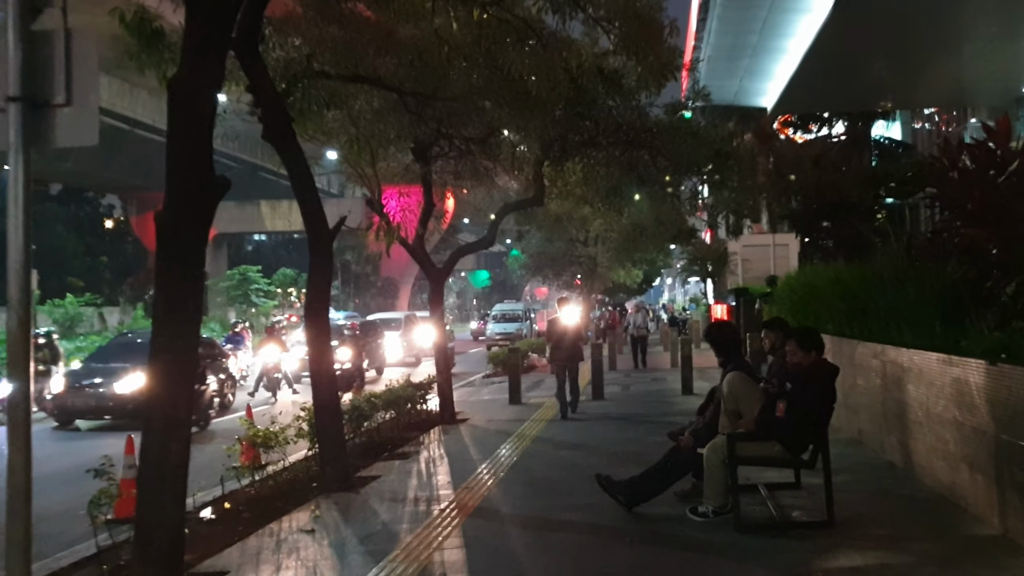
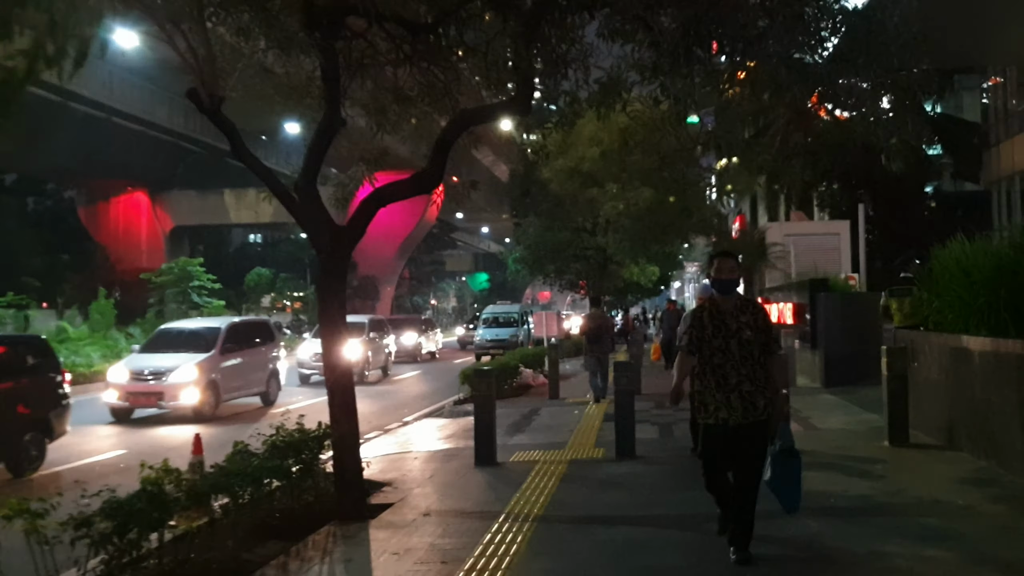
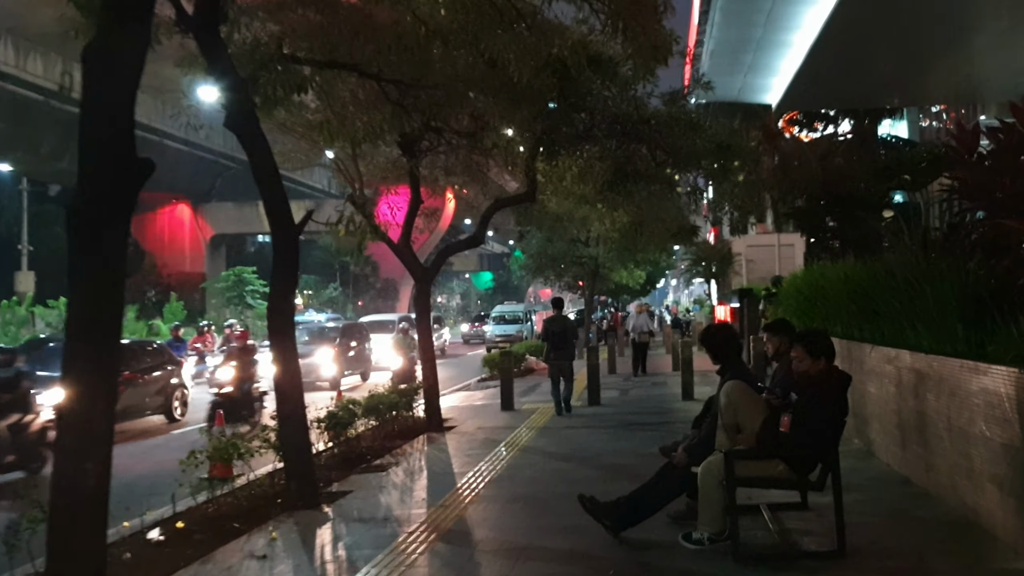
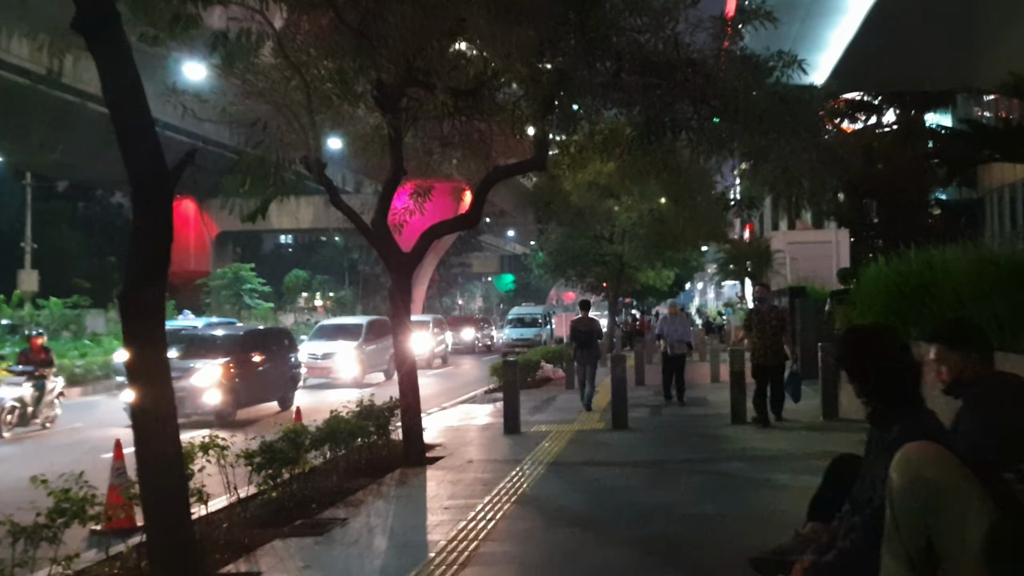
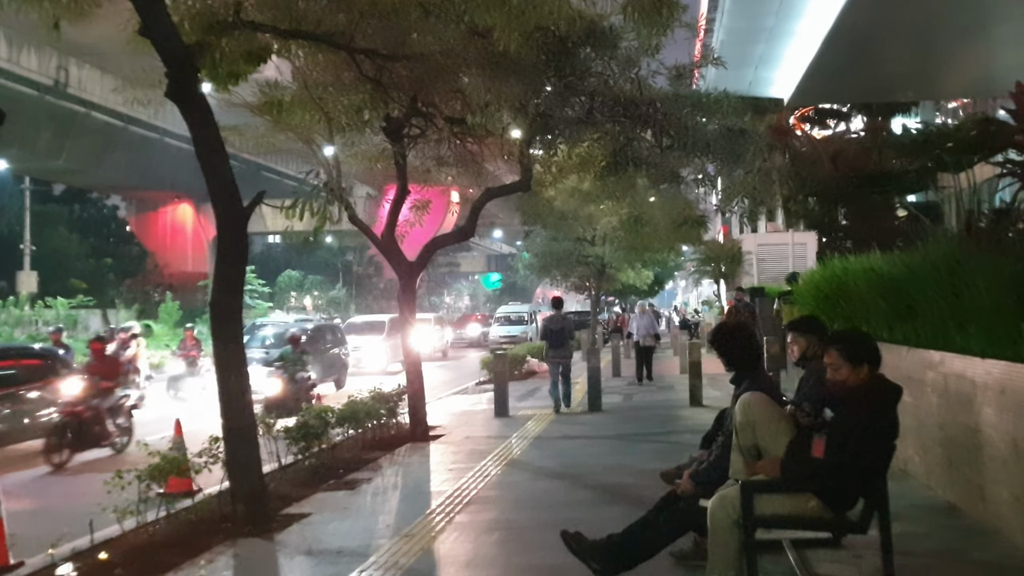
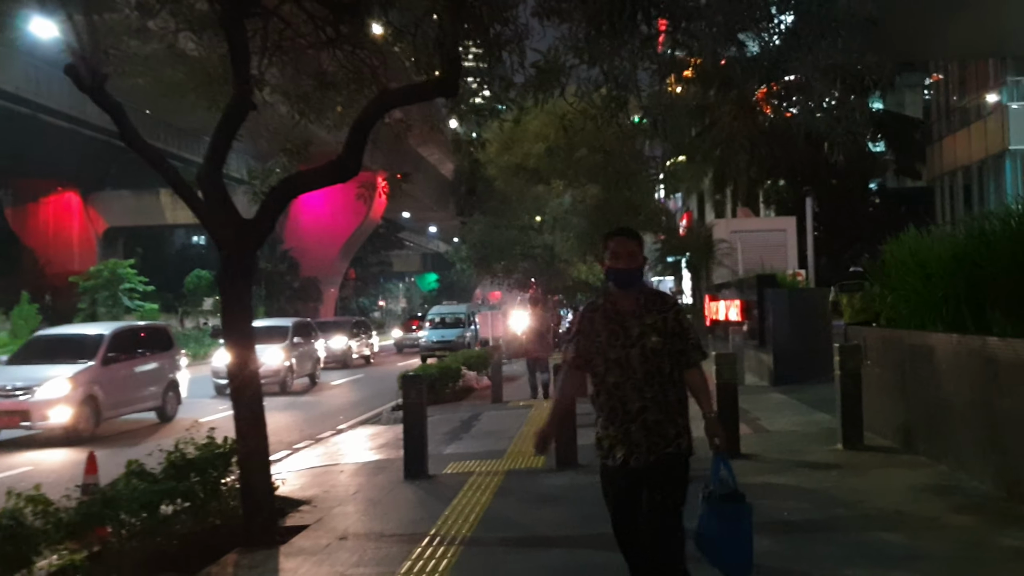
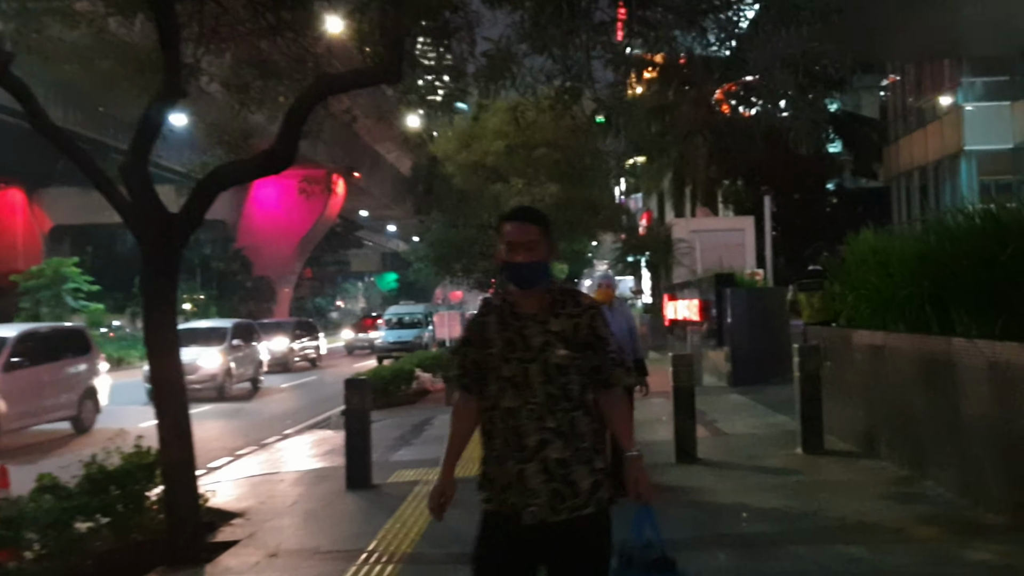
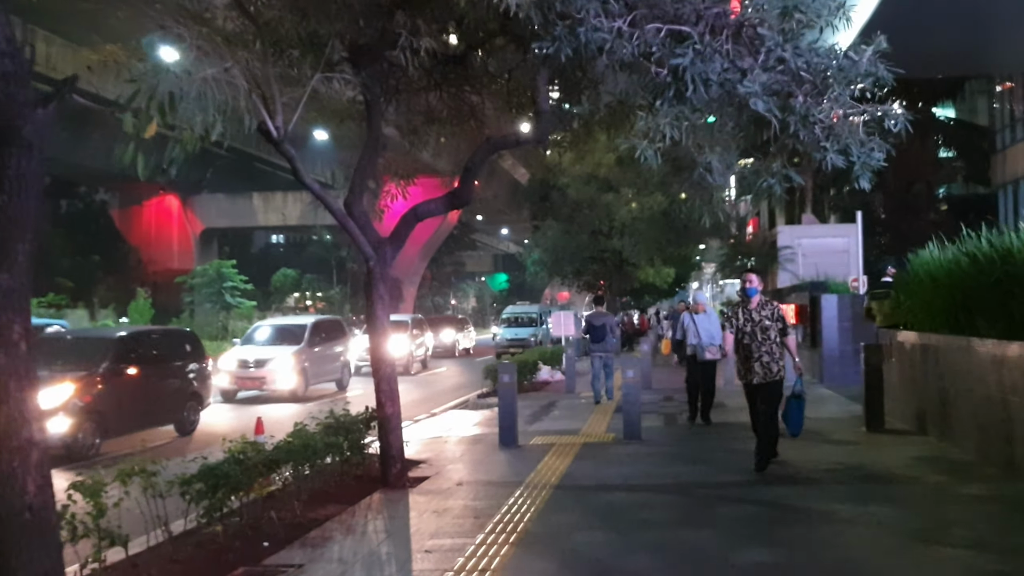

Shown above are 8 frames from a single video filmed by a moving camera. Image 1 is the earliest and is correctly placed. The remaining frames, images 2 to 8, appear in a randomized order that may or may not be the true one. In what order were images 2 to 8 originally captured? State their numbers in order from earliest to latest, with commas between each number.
3, 5, 4, 8, 2, 6, 7
